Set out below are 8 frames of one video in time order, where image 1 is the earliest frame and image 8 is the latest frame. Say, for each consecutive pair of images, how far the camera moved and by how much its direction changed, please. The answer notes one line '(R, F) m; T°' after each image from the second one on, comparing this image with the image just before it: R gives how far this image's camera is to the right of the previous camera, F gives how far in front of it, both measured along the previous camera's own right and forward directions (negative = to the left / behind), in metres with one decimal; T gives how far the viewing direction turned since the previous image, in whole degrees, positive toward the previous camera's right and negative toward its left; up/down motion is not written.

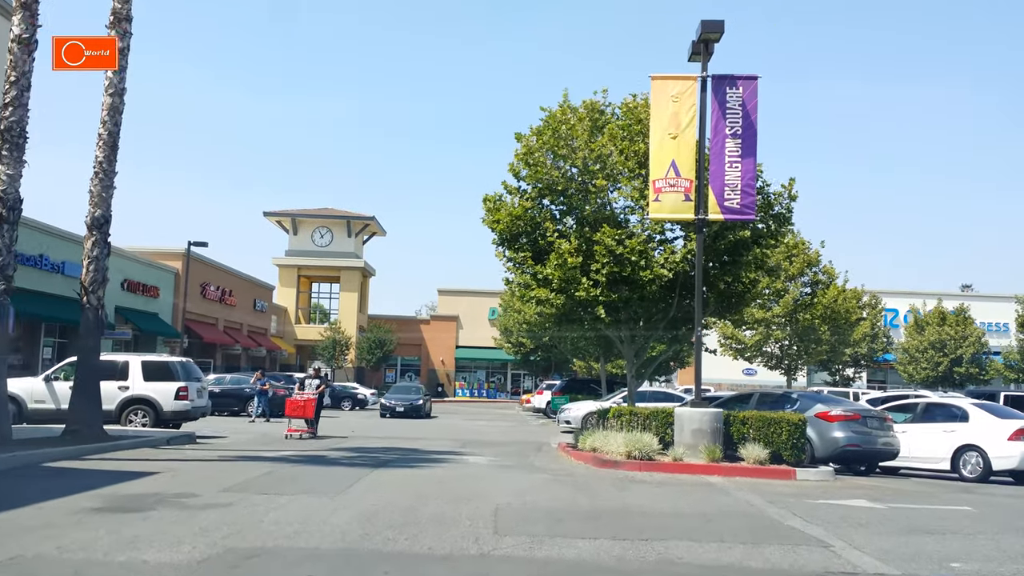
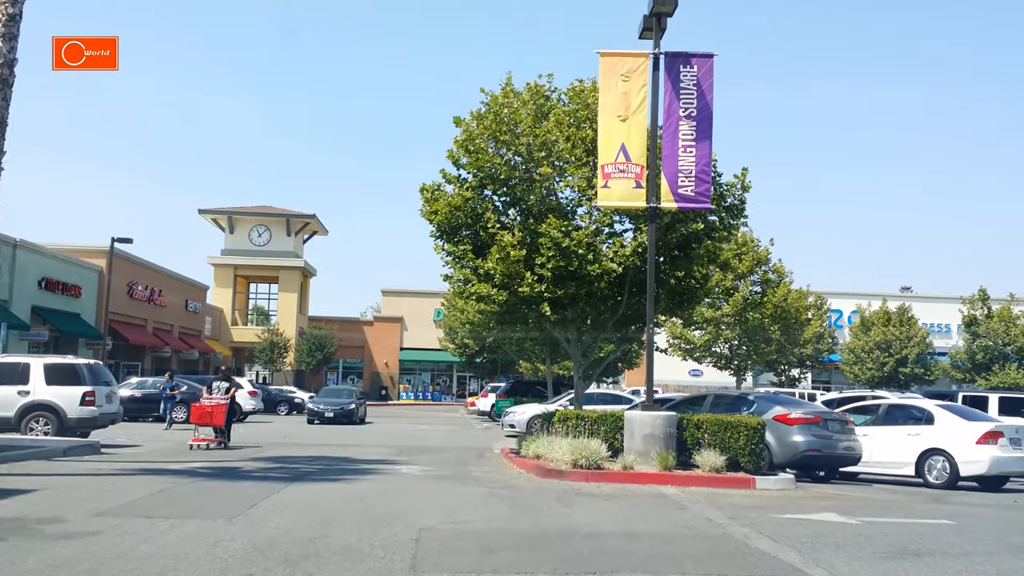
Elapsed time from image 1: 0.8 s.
(+0.2, +1.4) m; +3°
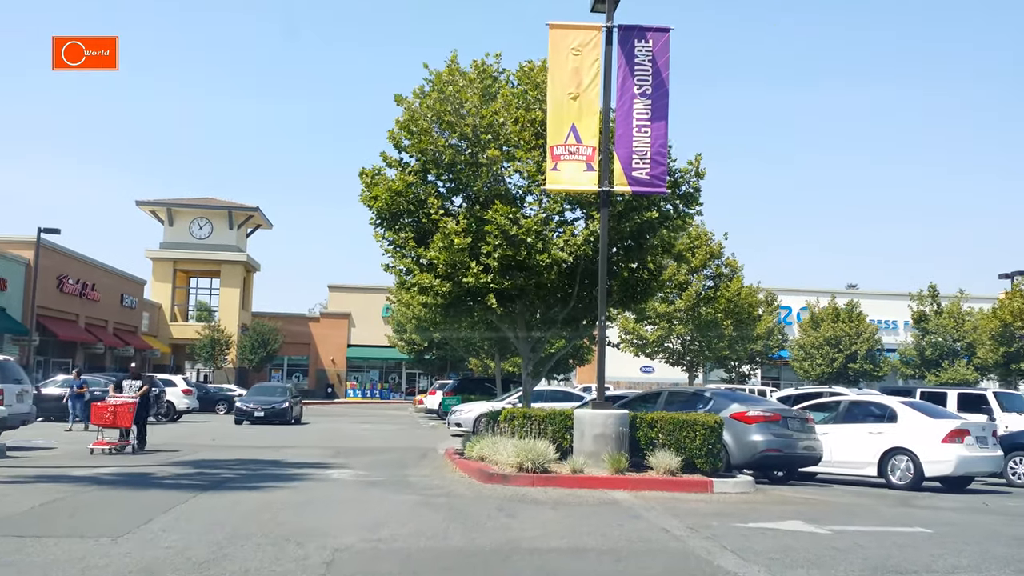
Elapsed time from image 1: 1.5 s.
(+0.2, +1.1) m; +3°
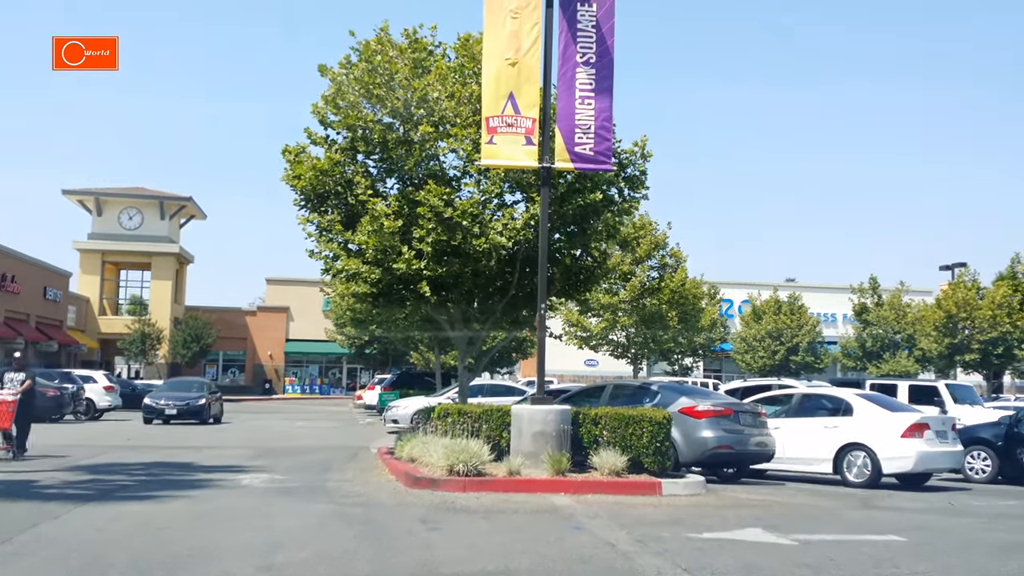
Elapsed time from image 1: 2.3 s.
(+0.2, +1.2) m; +3°
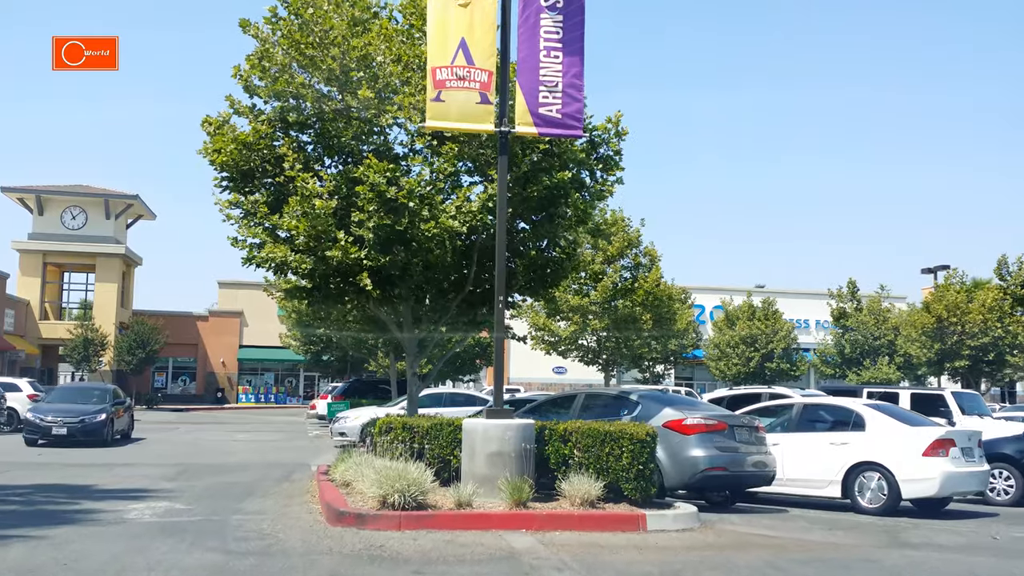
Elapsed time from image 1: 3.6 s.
(+0.2, +2.3) m; +2°
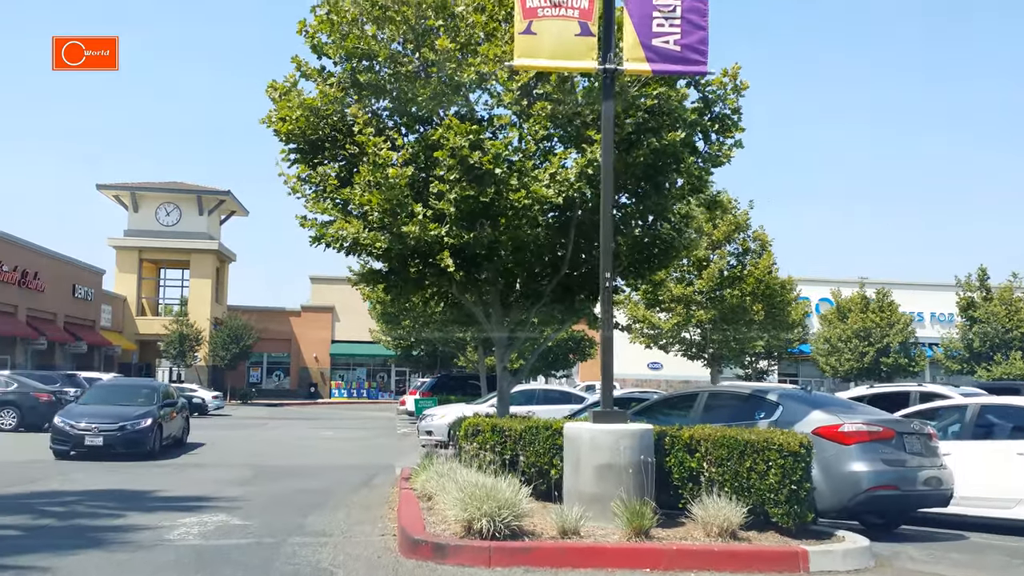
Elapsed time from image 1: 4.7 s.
(-0.2, +2.0) m; -6°
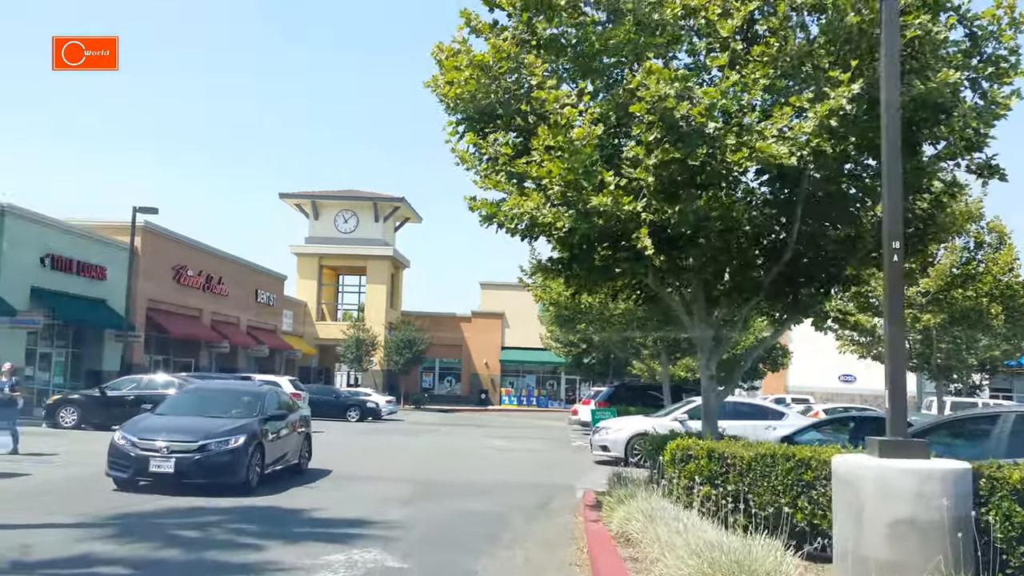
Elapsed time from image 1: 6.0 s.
(-0.5, +2.2) m; -11°
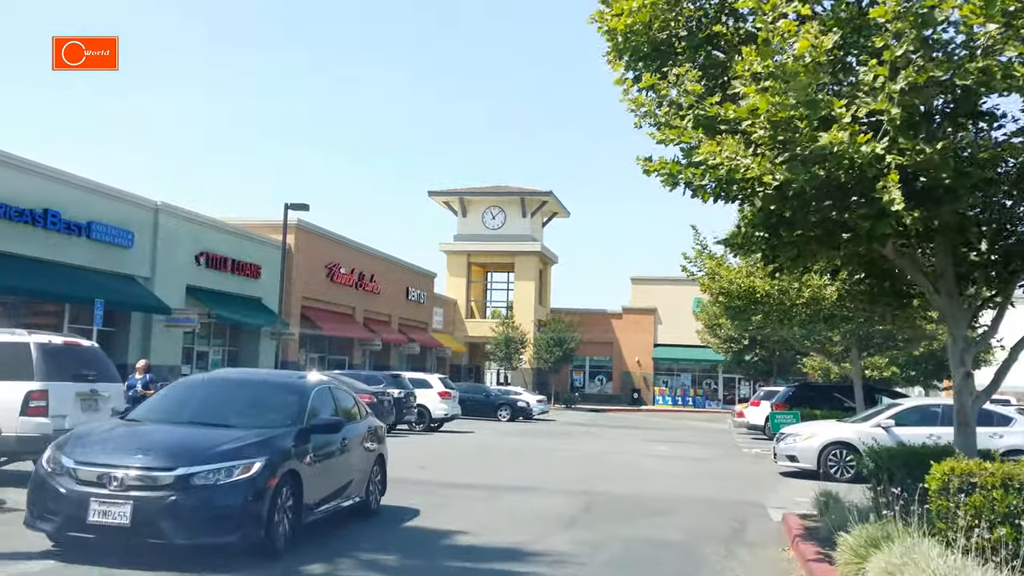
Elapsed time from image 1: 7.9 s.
(-0.4, +2.0) m; -9°
